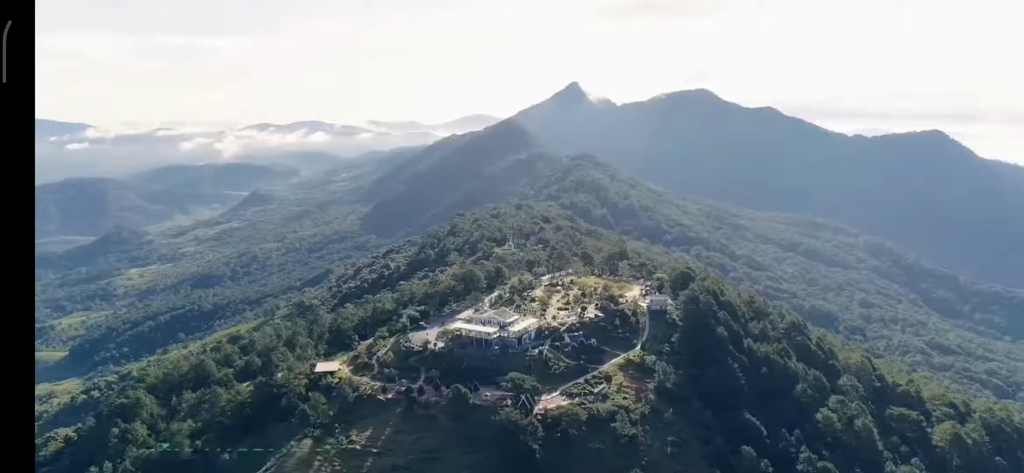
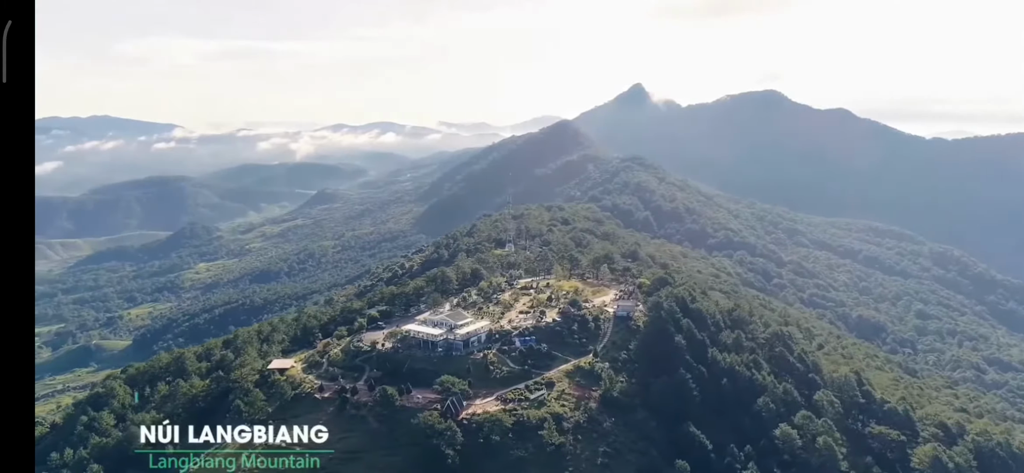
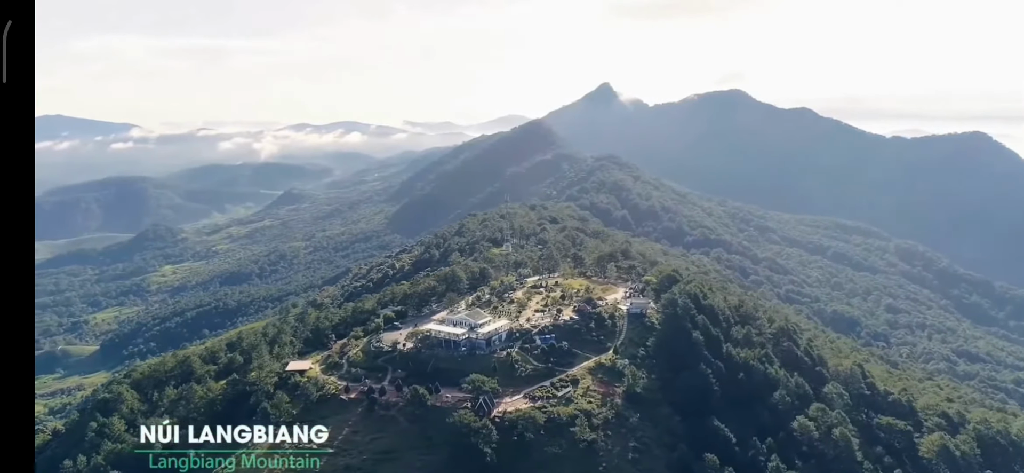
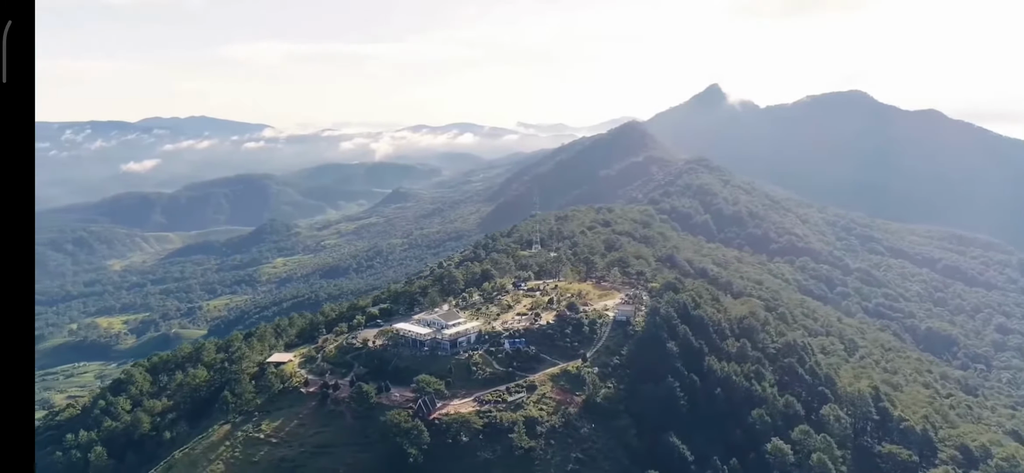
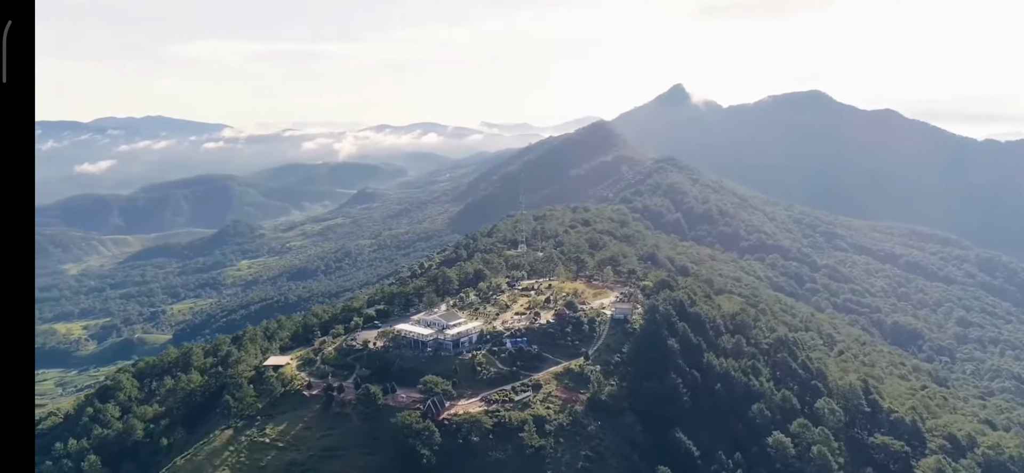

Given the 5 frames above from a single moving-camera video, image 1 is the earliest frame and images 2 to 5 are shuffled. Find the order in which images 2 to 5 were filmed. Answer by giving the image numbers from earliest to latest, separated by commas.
3, 2, 5, 4
